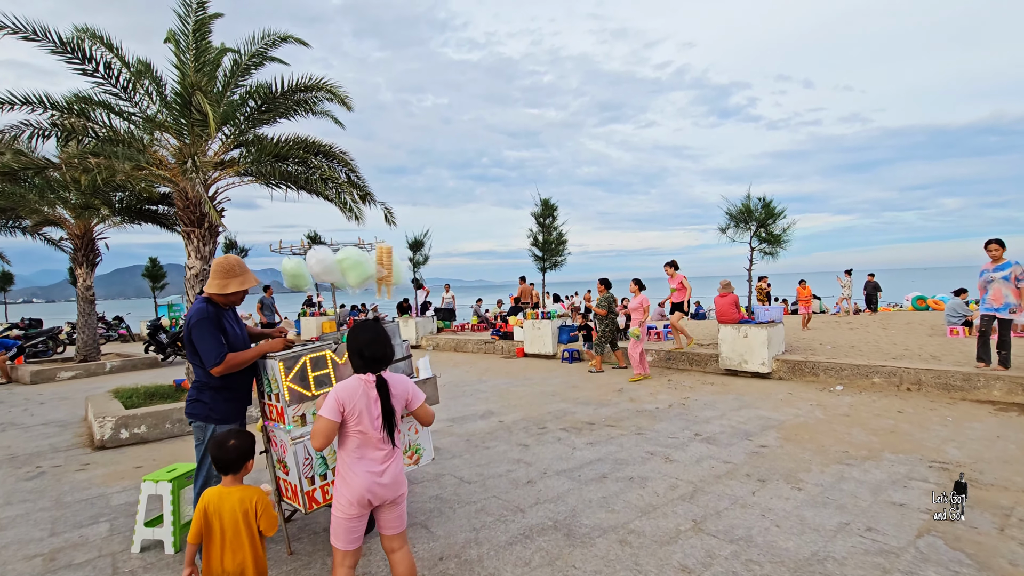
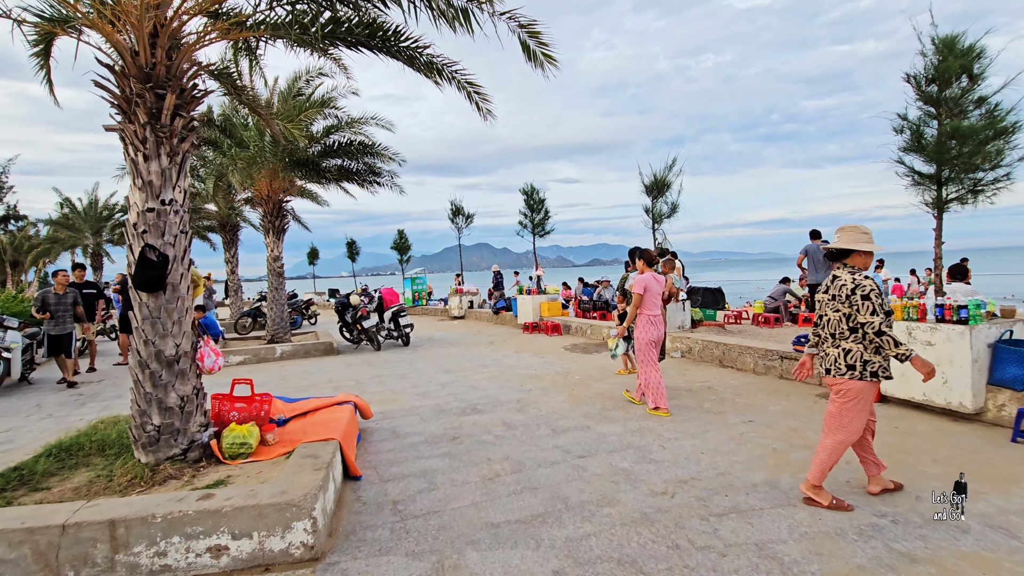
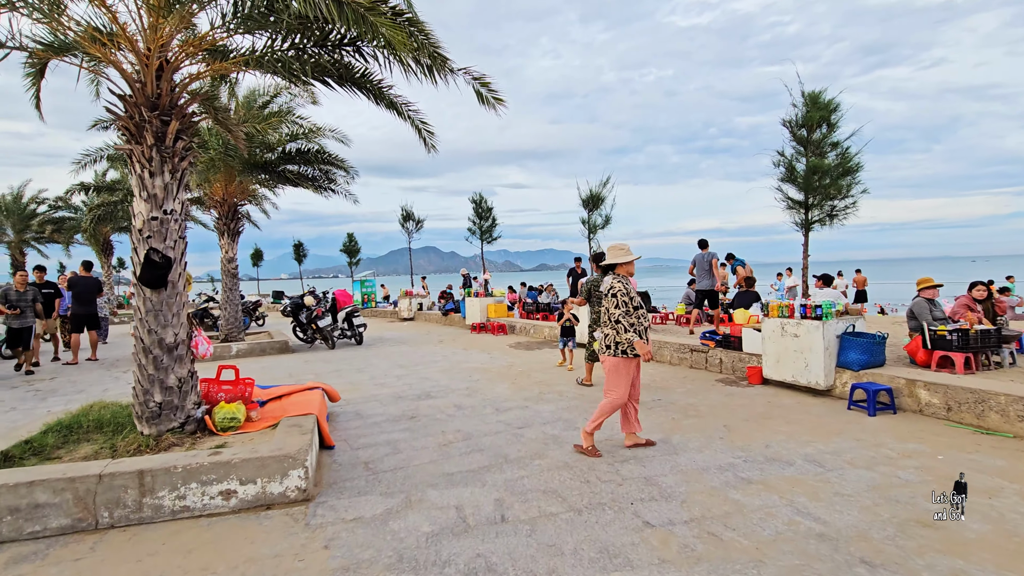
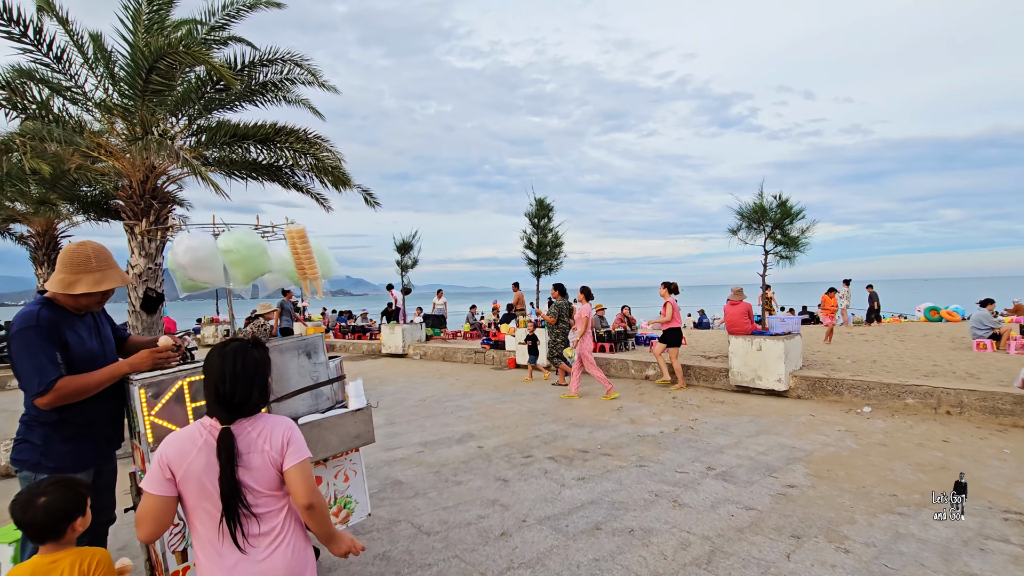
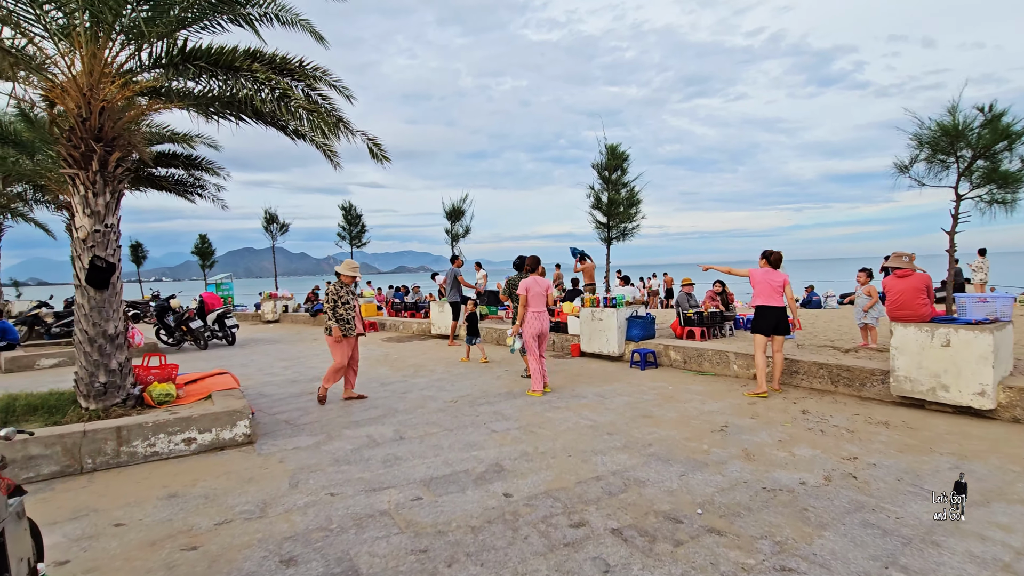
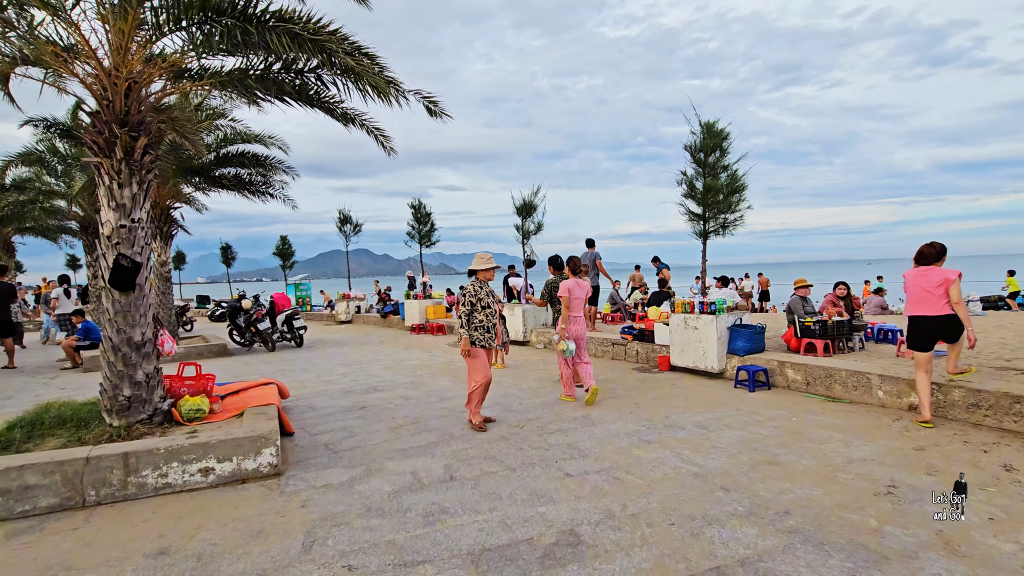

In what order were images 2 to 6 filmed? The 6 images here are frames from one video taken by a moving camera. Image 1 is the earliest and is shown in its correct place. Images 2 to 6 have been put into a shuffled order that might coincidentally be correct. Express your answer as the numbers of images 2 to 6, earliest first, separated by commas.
4, 5, 6, 3, 2
